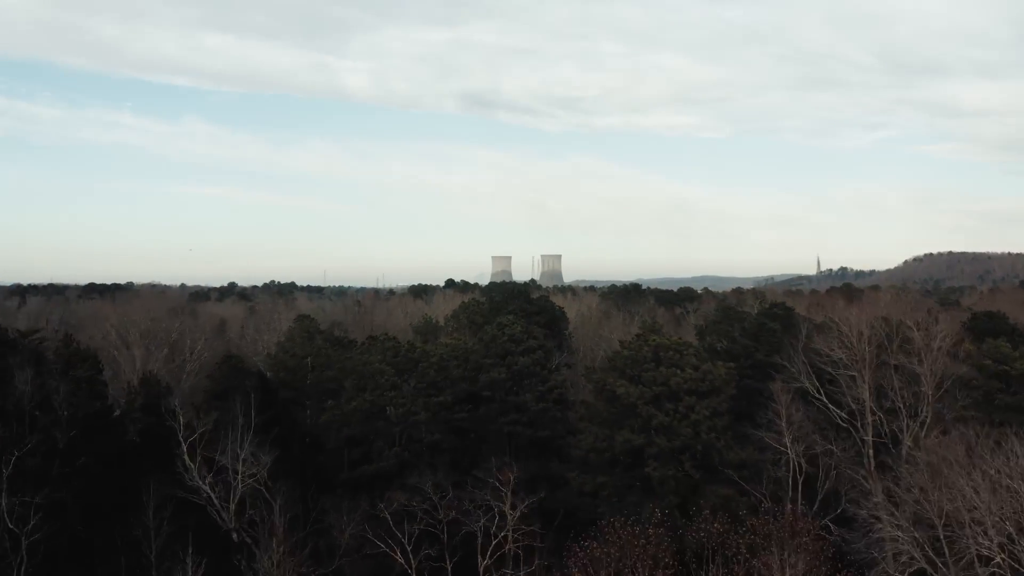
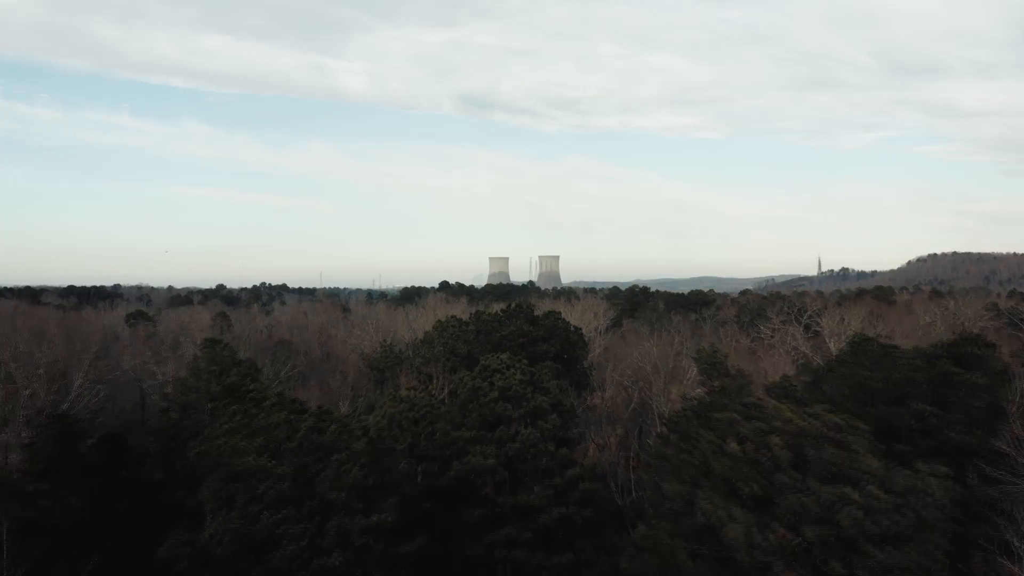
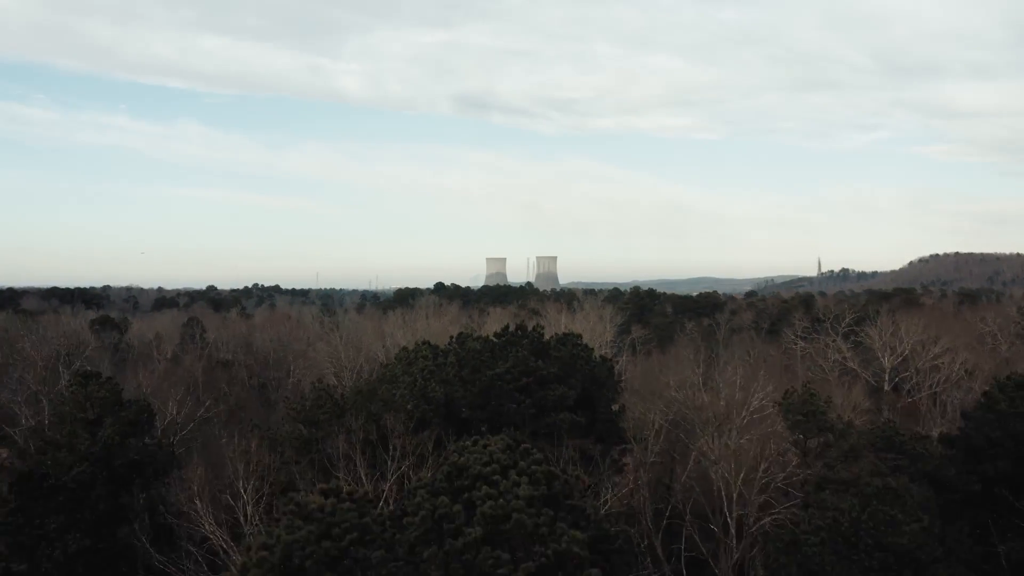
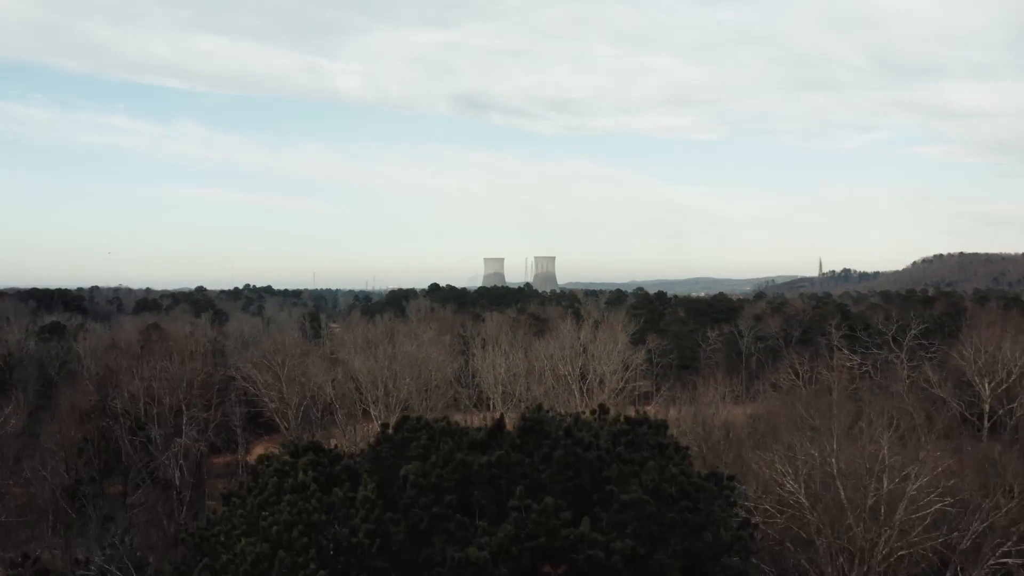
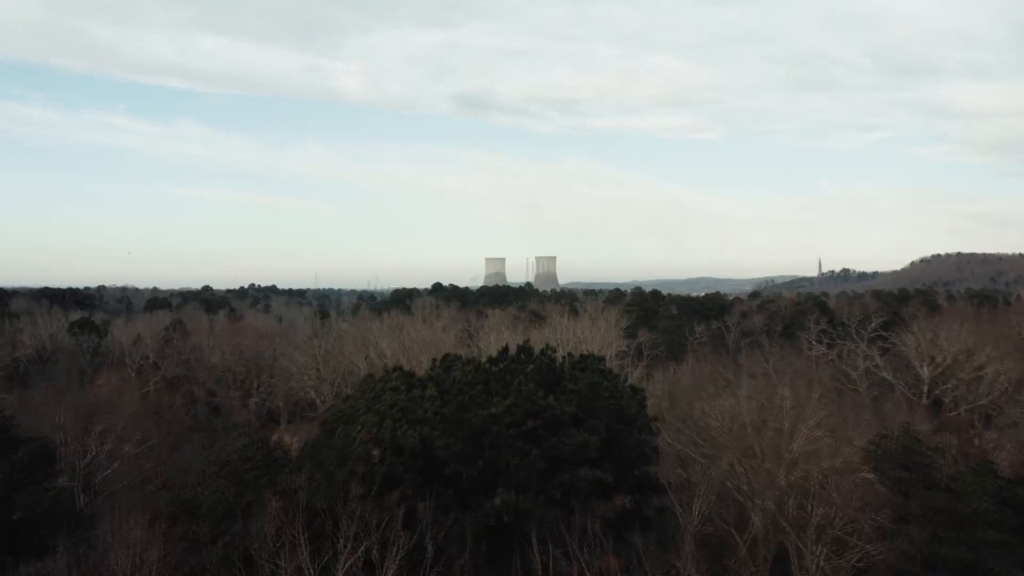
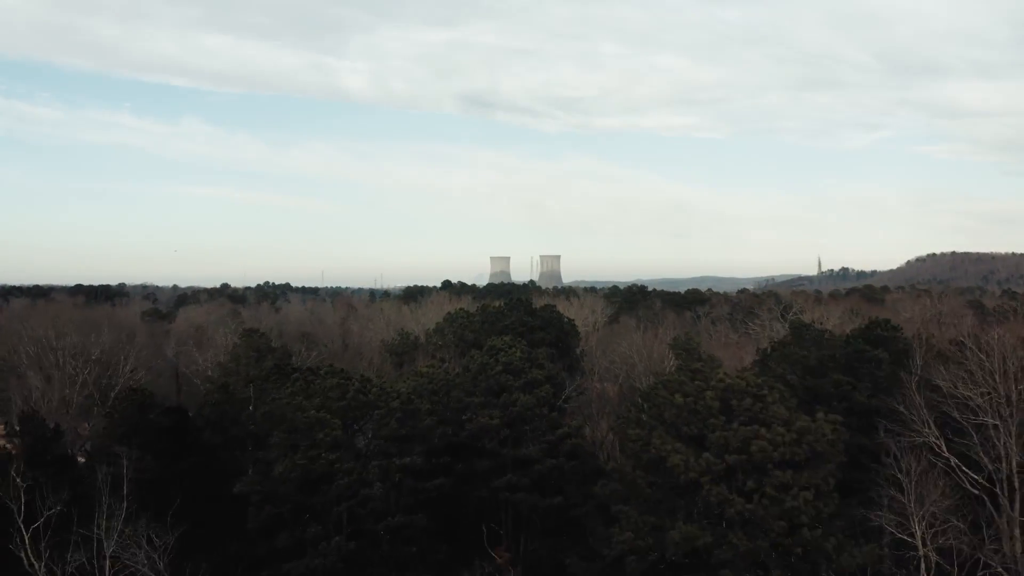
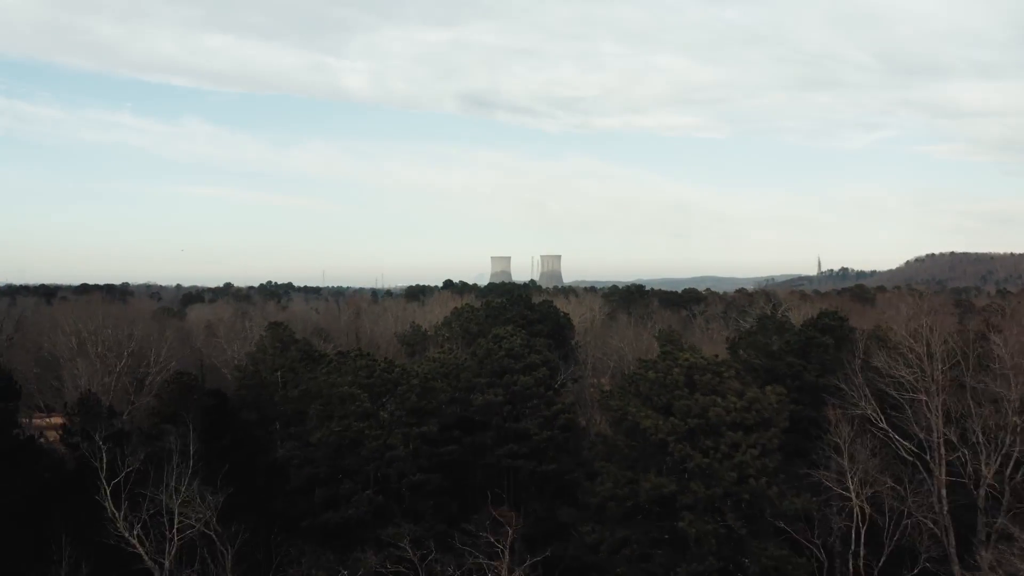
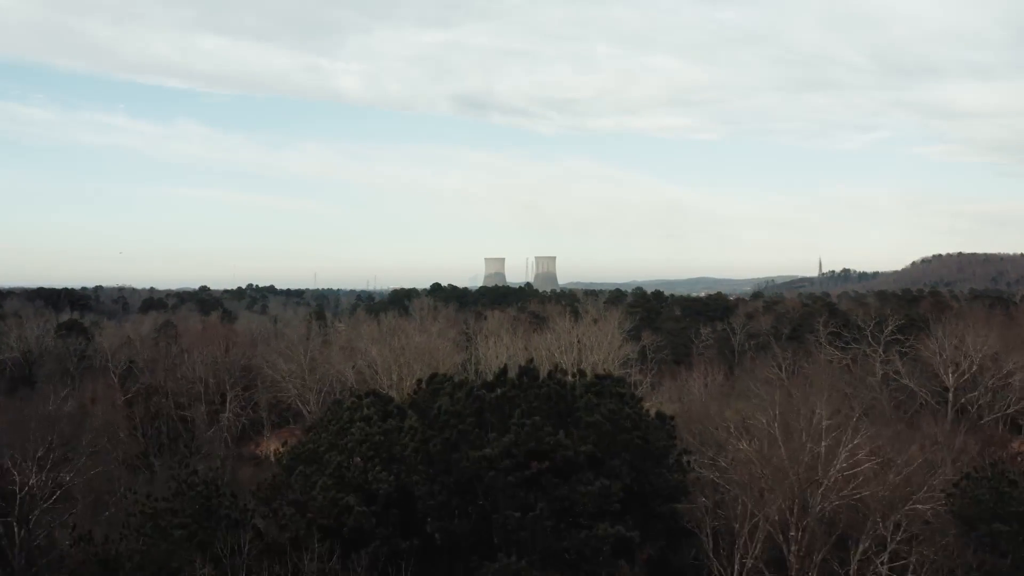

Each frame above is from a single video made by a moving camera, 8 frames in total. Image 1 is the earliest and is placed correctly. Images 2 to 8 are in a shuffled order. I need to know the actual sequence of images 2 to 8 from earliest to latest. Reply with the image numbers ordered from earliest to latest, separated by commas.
7, 6, 2, 3, 5, 8, 4
